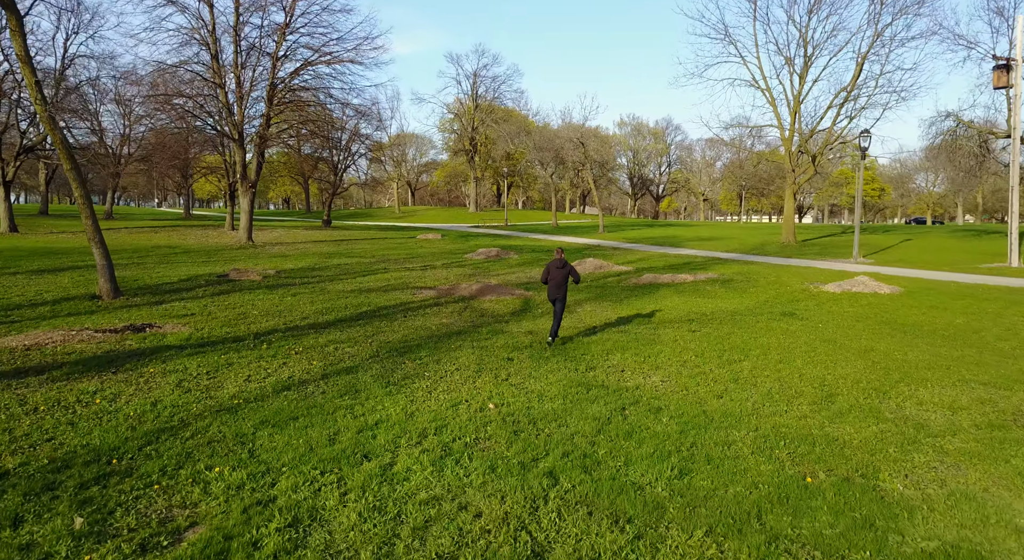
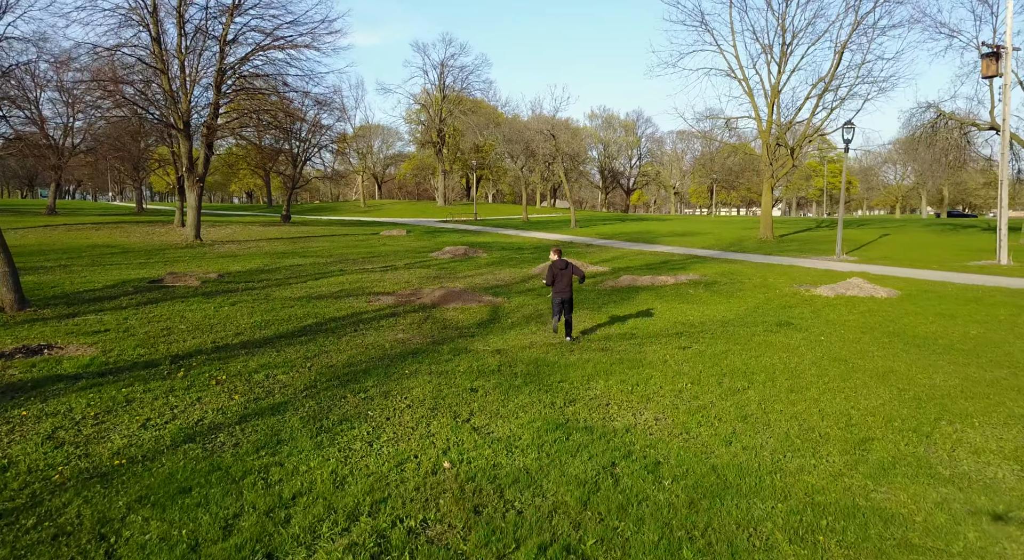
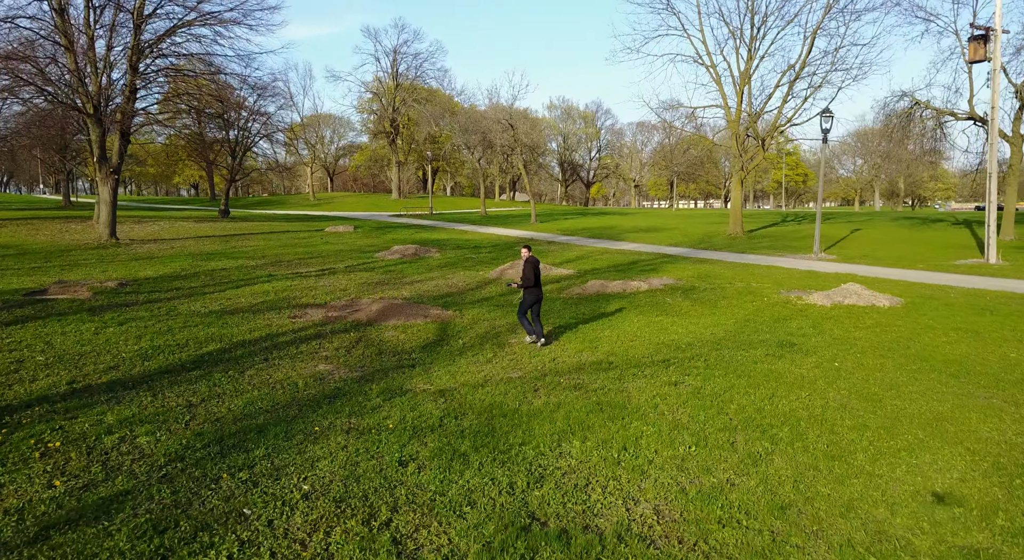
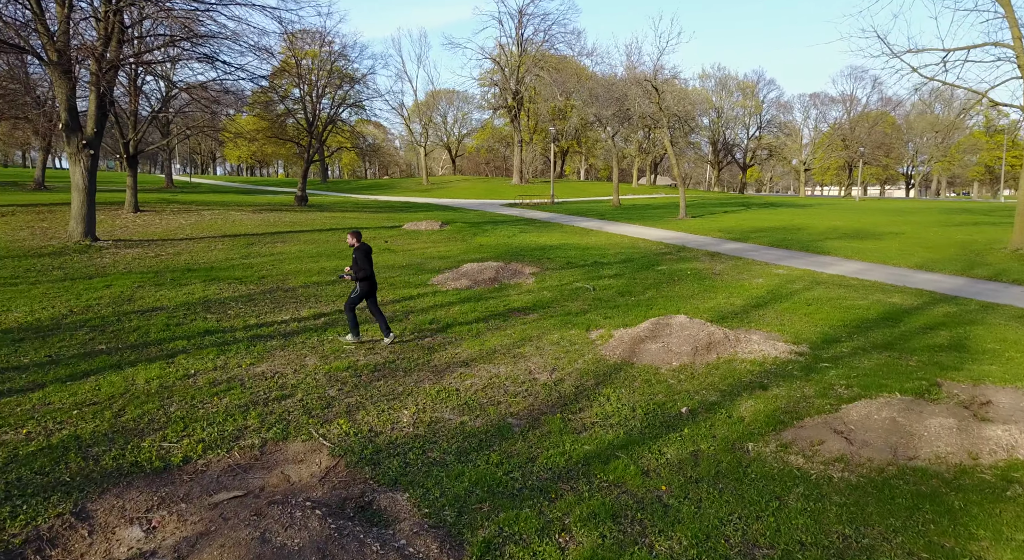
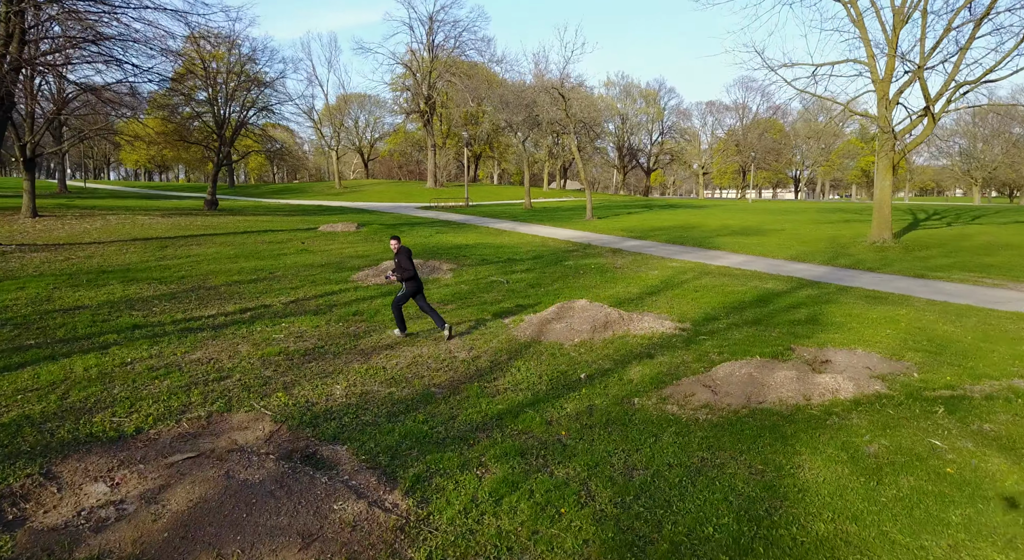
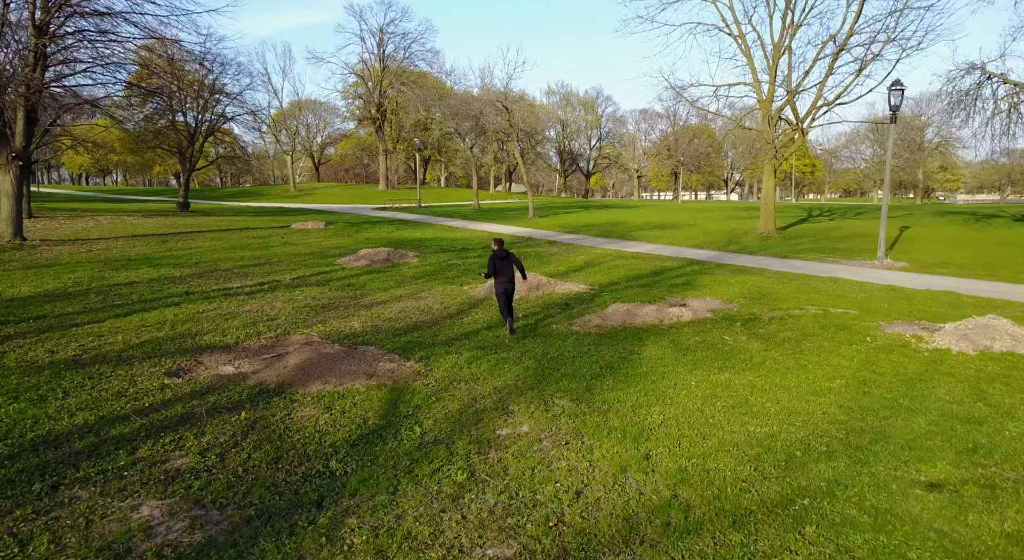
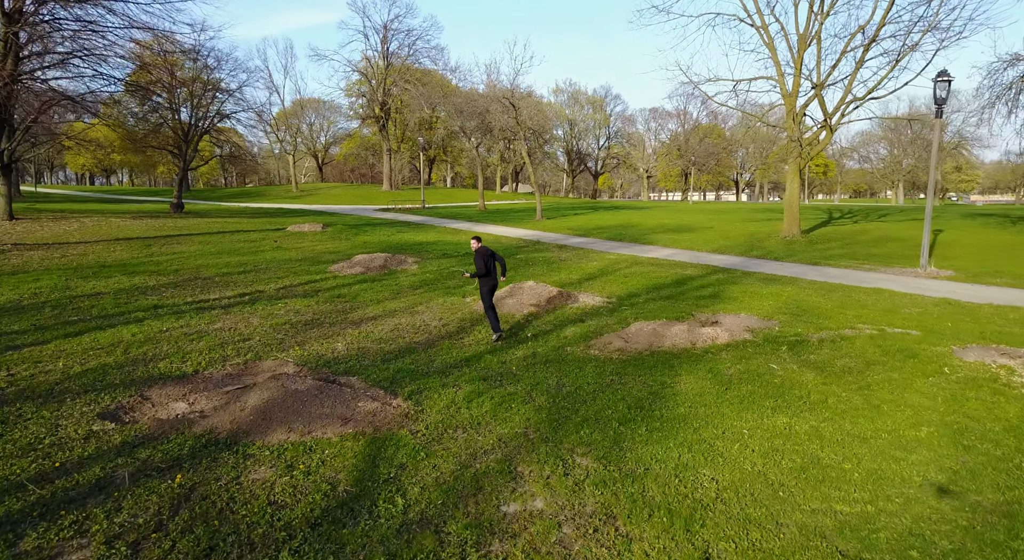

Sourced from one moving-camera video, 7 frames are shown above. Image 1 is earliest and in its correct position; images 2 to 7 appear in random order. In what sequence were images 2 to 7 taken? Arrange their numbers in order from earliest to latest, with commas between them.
2, 3, 6, 7, 5, 4
